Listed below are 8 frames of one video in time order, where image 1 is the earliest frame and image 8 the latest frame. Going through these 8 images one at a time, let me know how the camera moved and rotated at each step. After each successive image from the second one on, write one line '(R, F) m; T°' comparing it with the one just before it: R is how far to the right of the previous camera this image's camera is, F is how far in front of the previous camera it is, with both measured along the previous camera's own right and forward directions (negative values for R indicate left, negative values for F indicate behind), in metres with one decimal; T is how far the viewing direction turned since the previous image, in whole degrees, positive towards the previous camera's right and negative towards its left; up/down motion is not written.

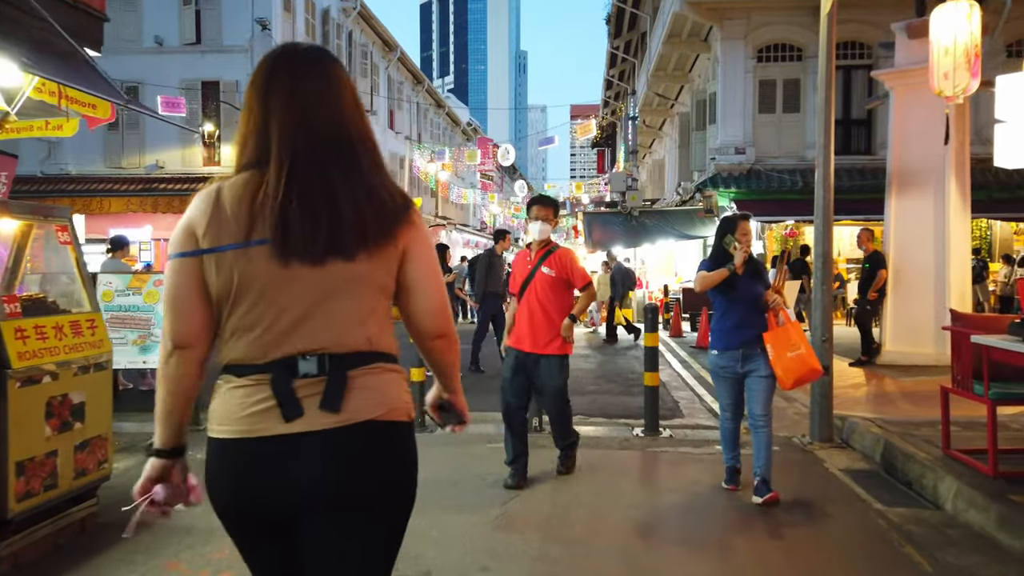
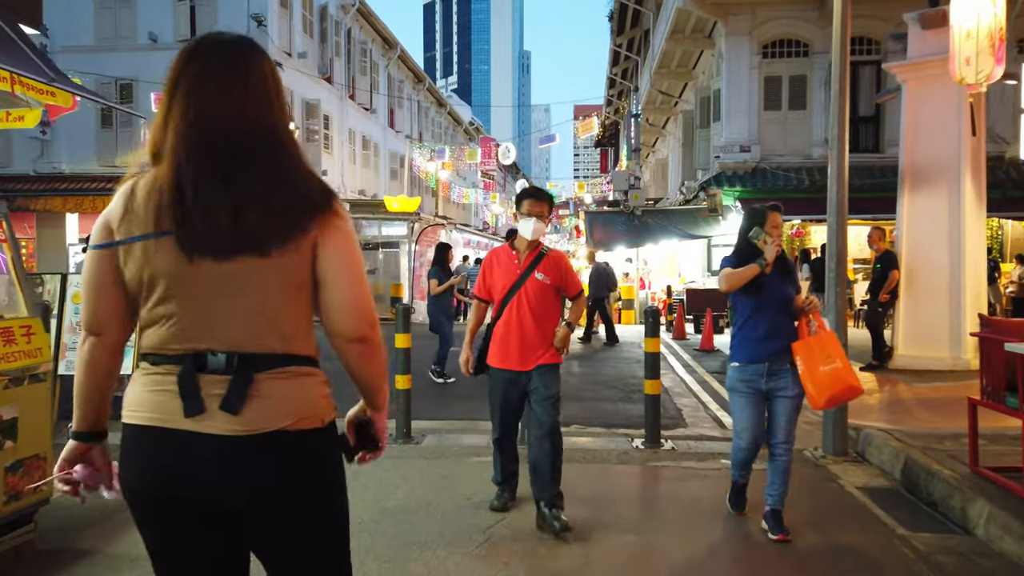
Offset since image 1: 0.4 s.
(+0.1, +0.4) m; 0°
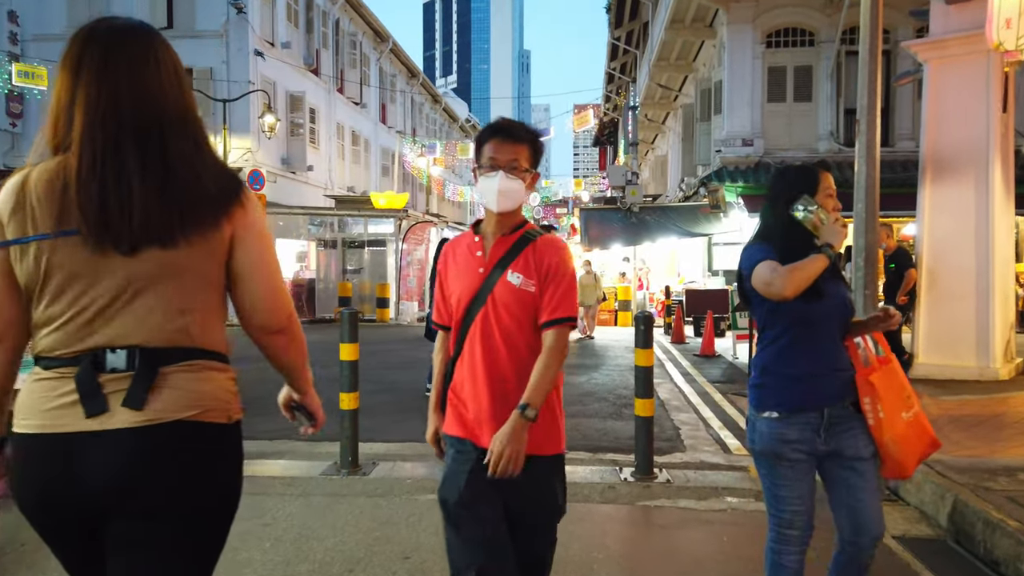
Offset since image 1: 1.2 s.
(+0.2, +1.0) m; 0°
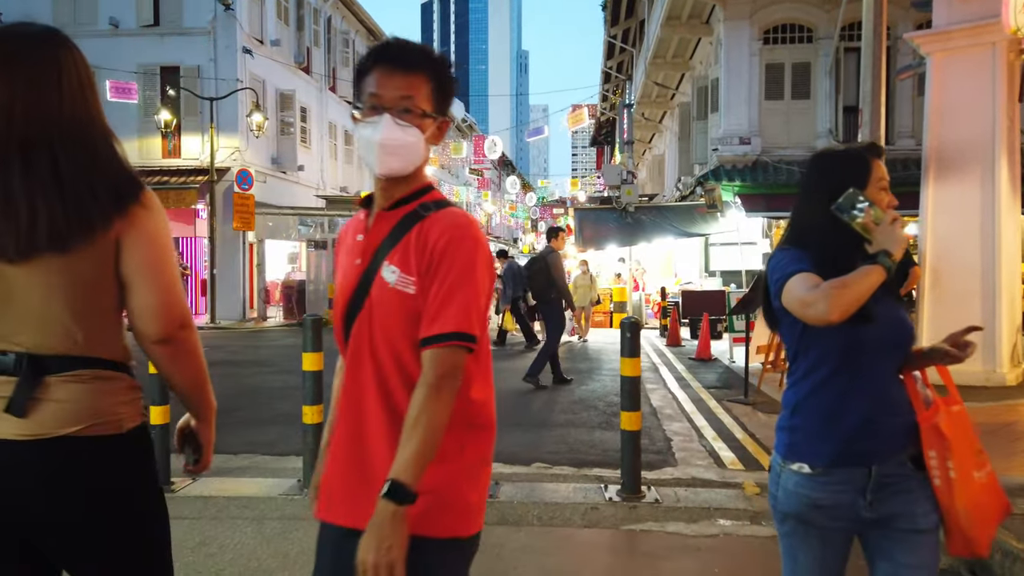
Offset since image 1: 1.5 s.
(+0.1, +0.4) m; 0°
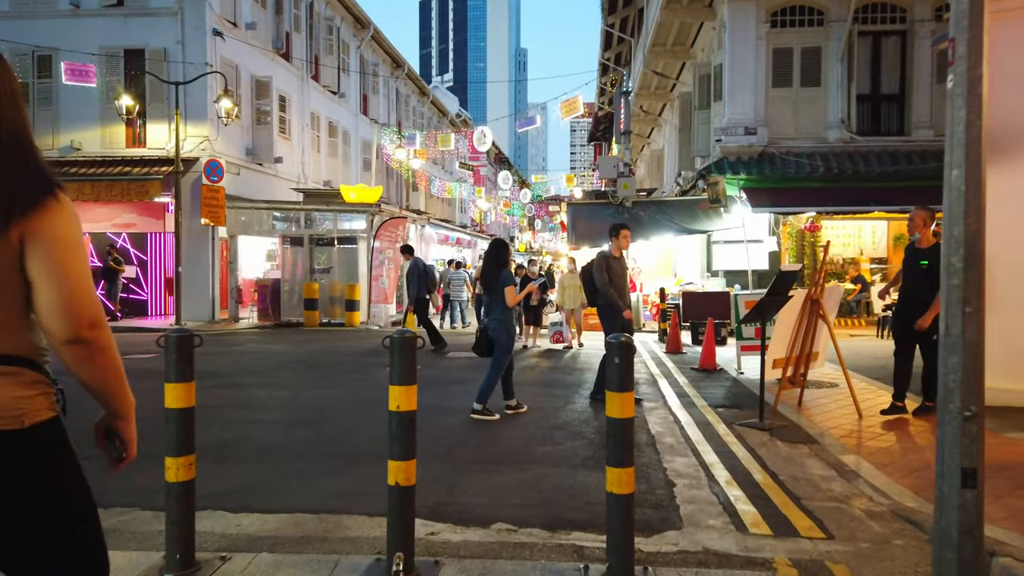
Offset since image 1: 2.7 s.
(+0.3, +1.3) m; 0°
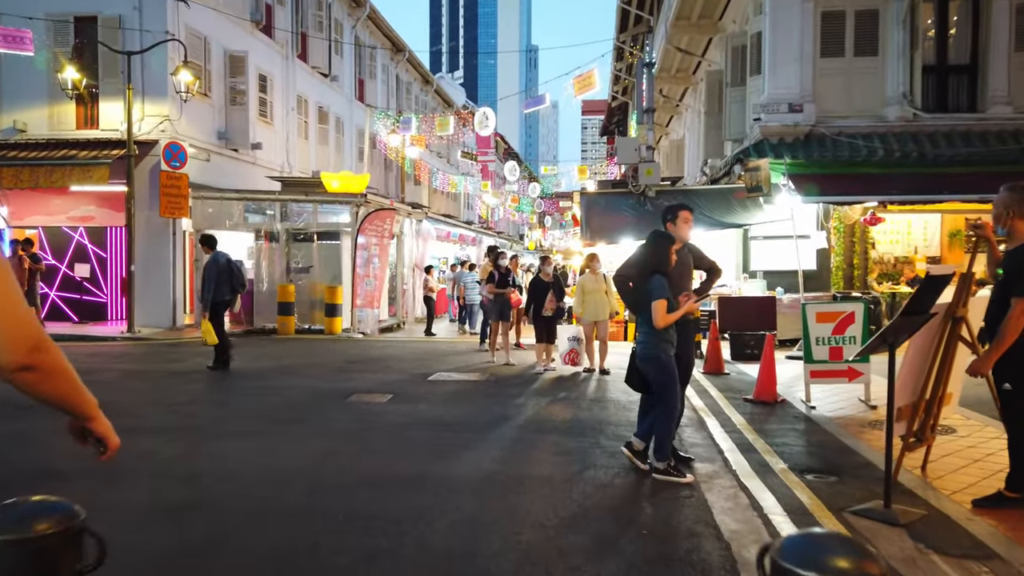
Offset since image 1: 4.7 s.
(+0.1, +2.5) m; -1°
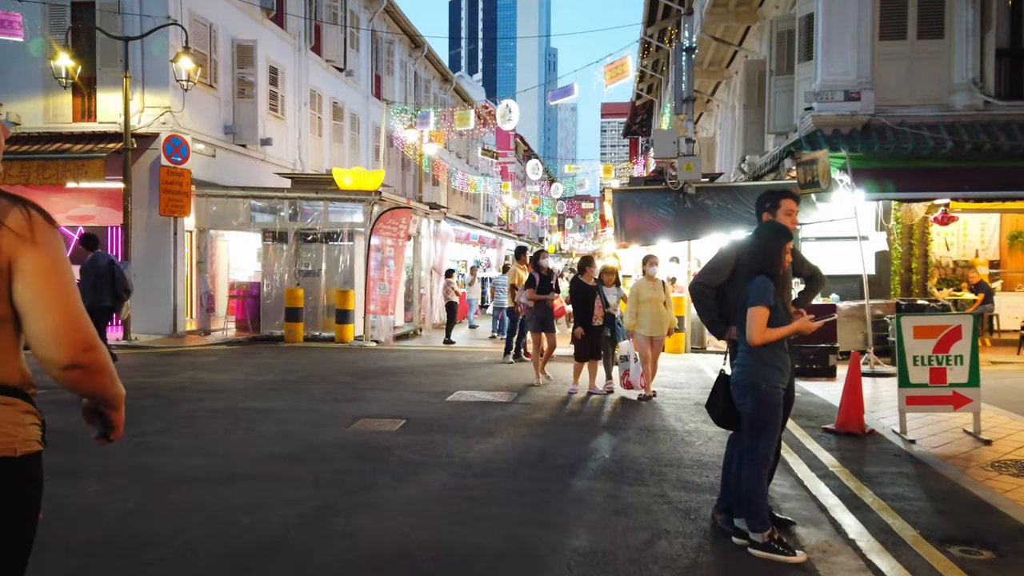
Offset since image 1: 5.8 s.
(-0.2, +1.3) m; -1°
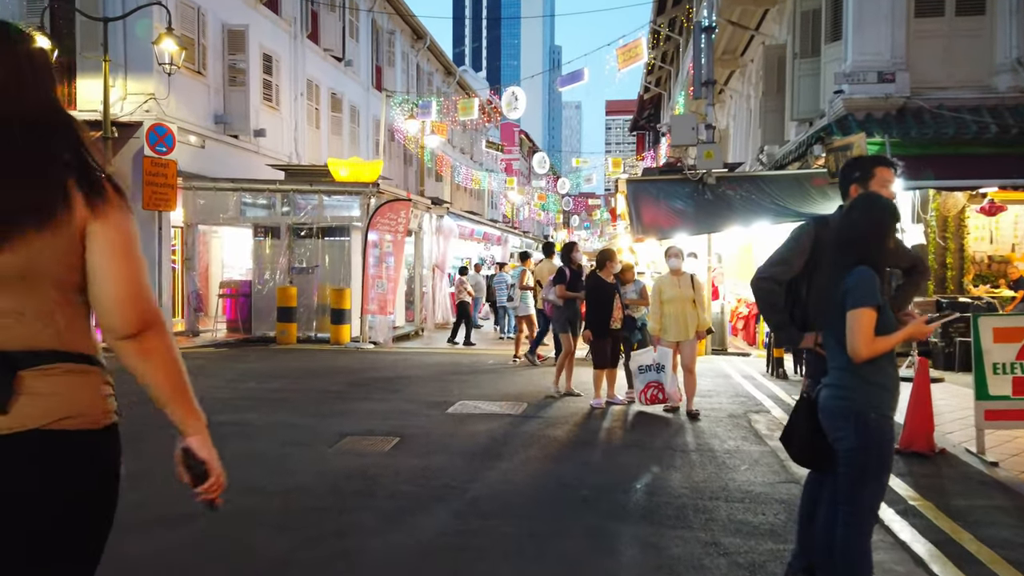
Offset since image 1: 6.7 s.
(0.0, +1.0) m; 0°
